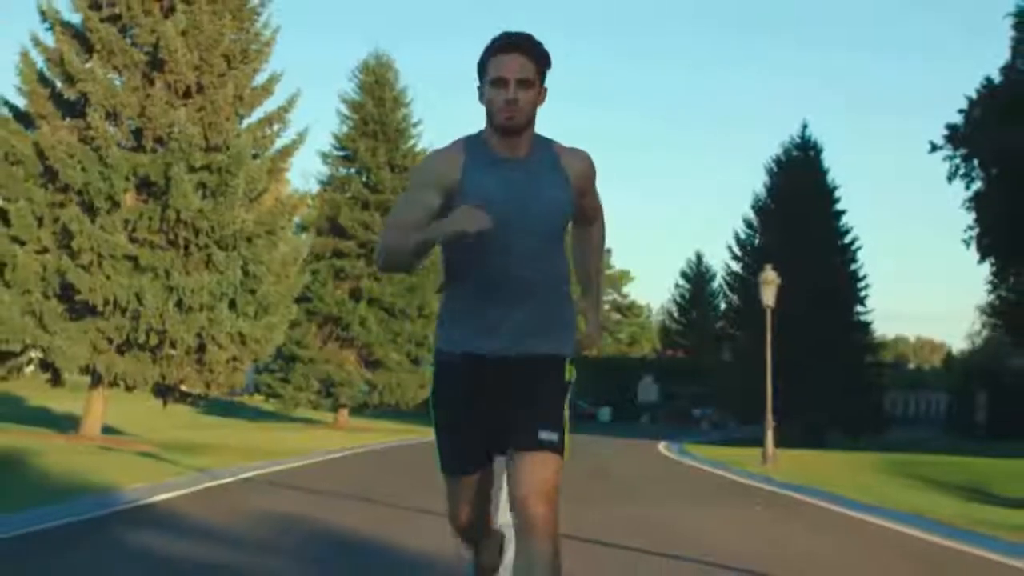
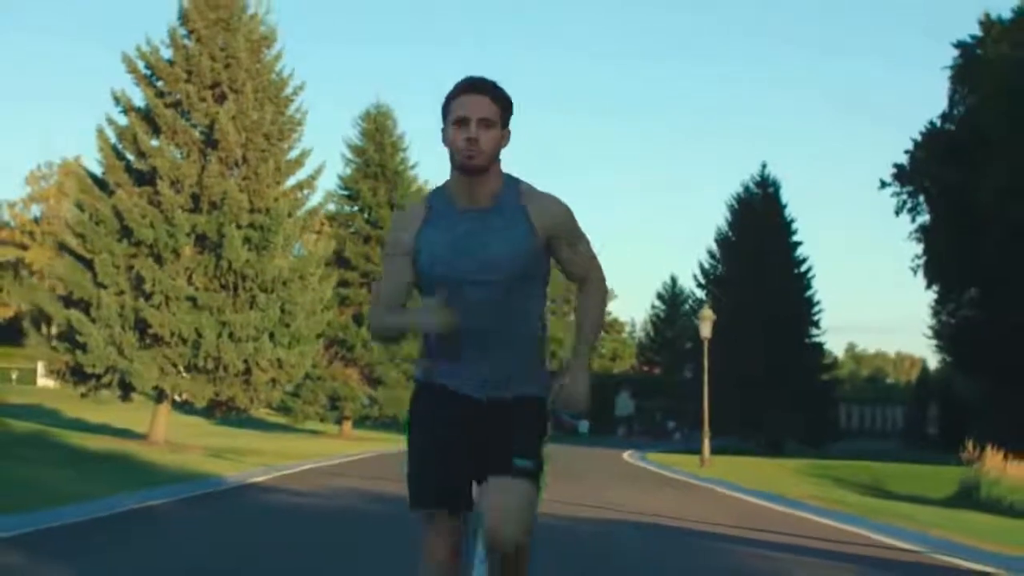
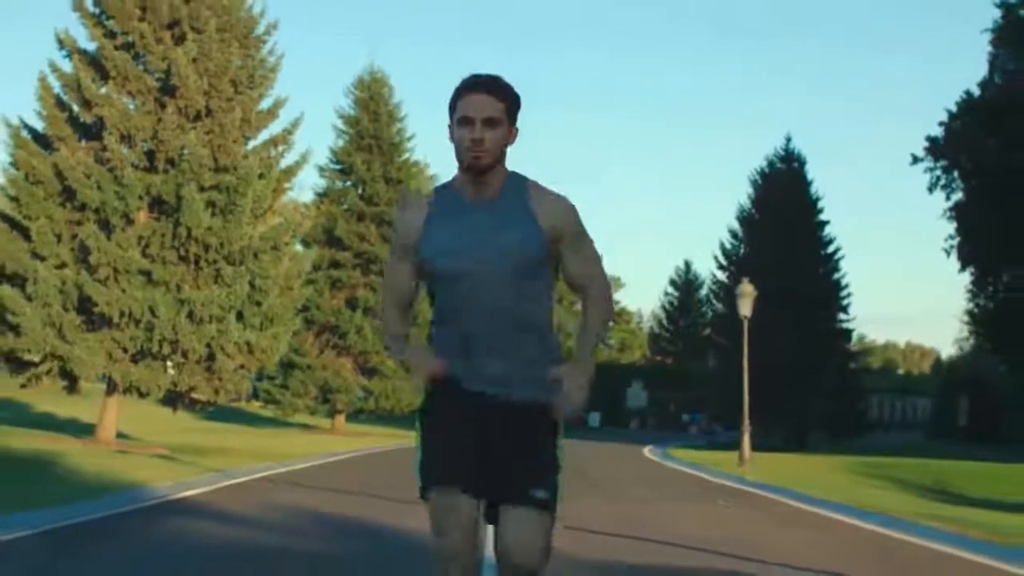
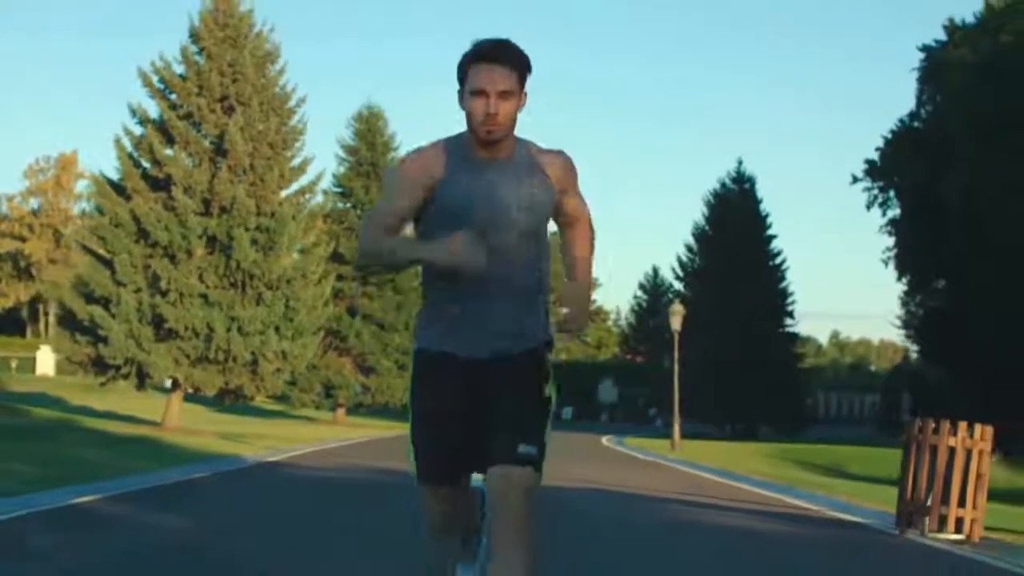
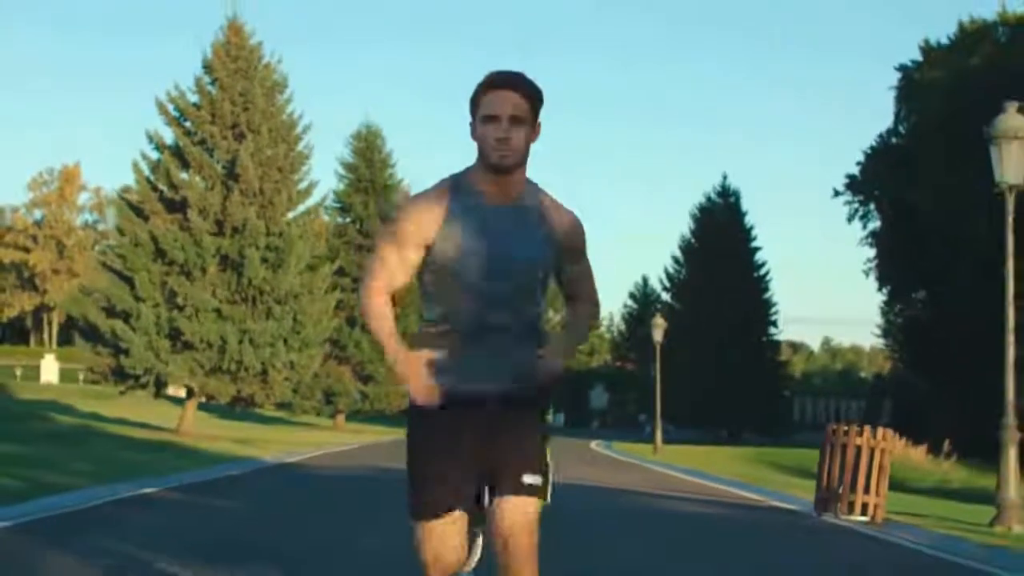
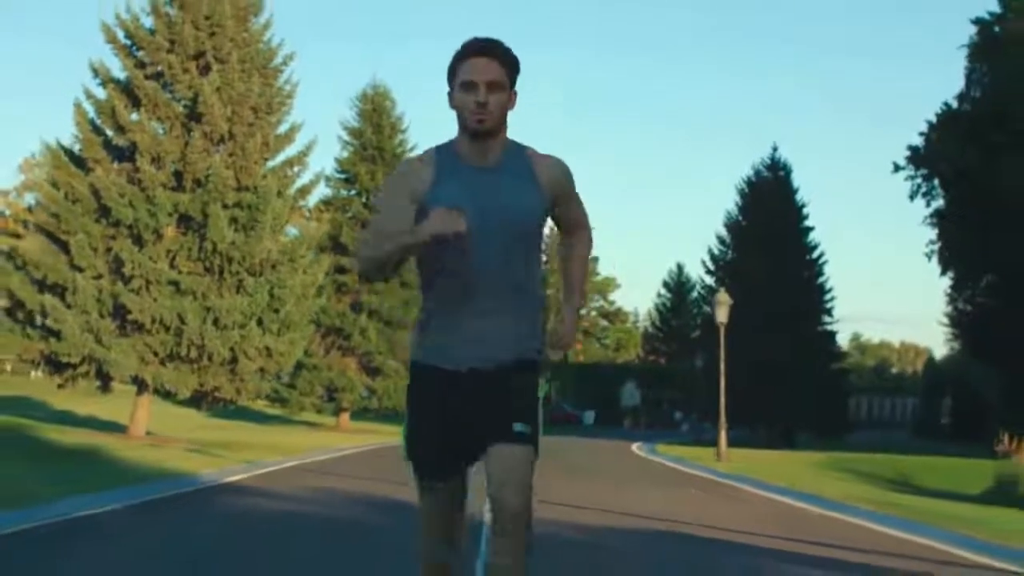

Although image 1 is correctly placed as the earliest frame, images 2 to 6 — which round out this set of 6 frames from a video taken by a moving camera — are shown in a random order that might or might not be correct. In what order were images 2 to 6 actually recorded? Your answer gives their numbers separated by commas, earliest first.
3, 6, 2, 4, 5
